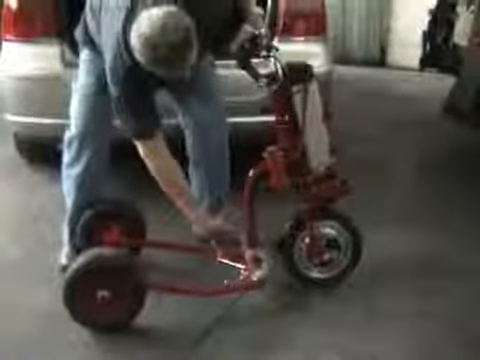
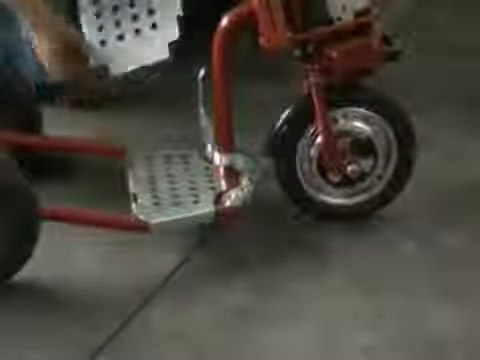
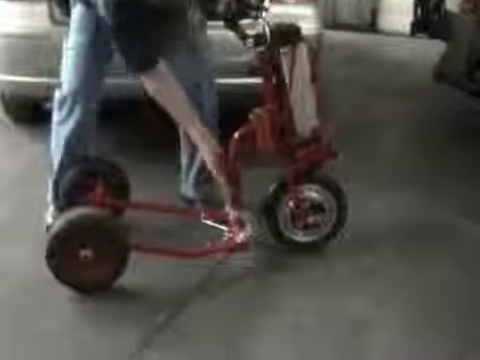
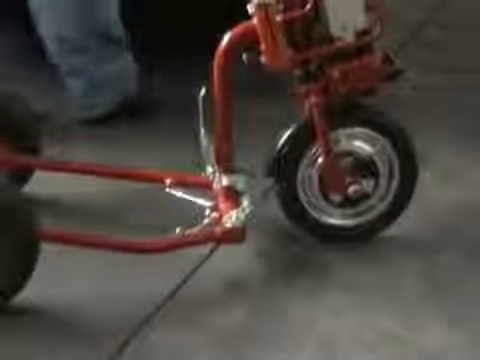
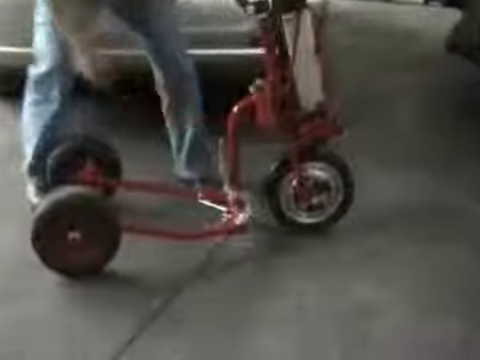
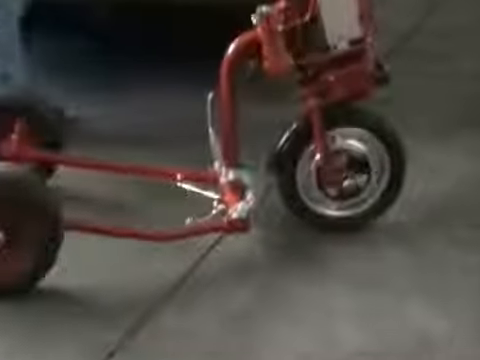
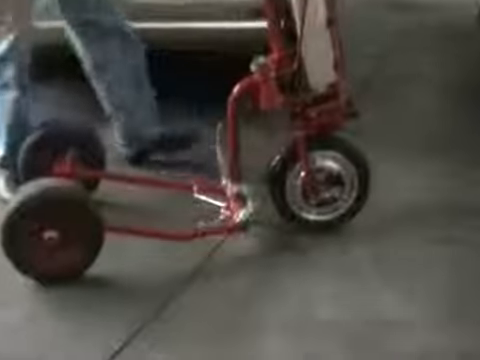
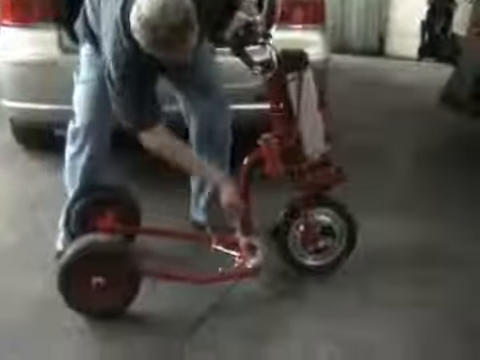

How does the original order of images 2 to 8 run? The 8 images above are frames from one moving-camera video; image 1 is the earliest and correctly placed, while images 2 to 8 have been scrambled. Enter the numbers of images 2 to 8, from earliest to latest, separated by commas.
8, 3, 5, 7, 6, 4, 2
